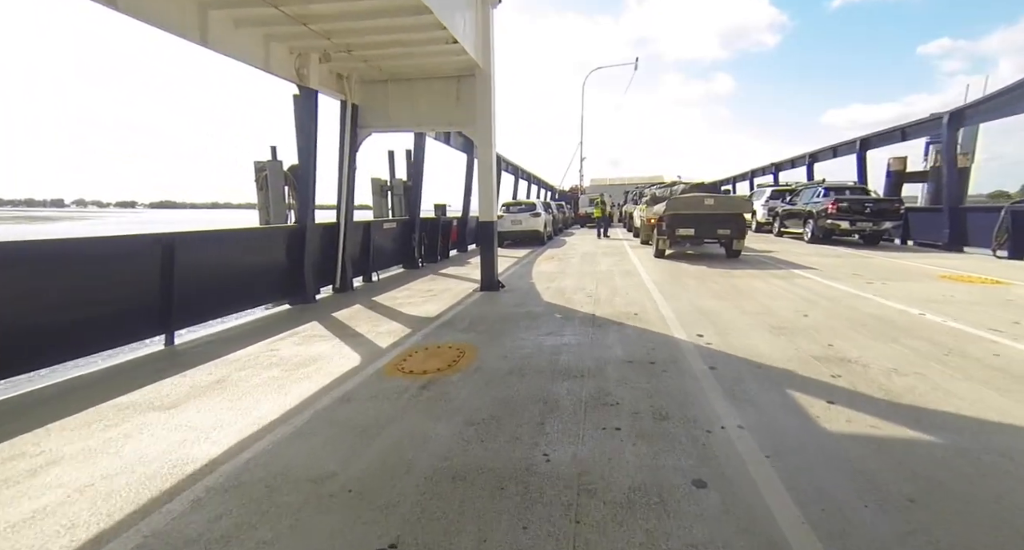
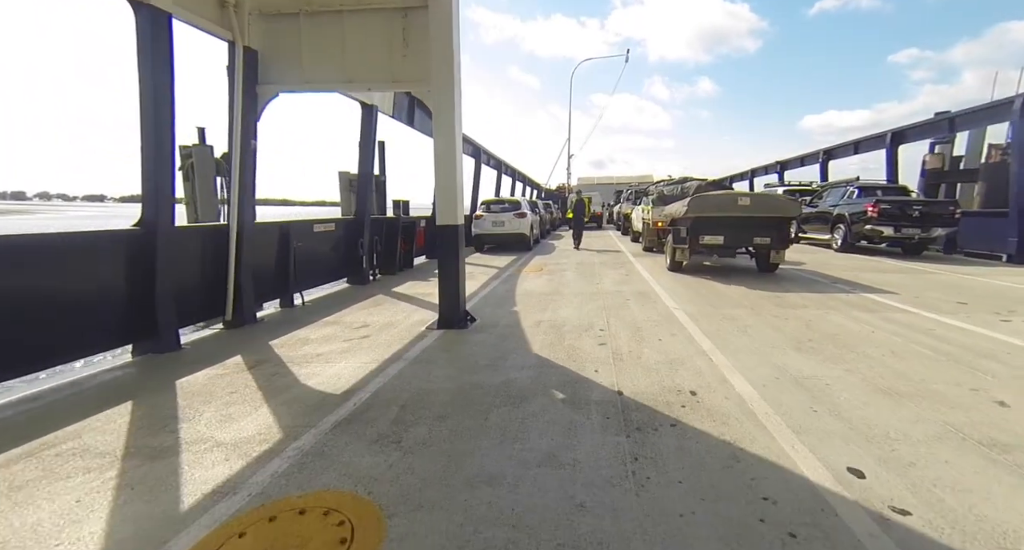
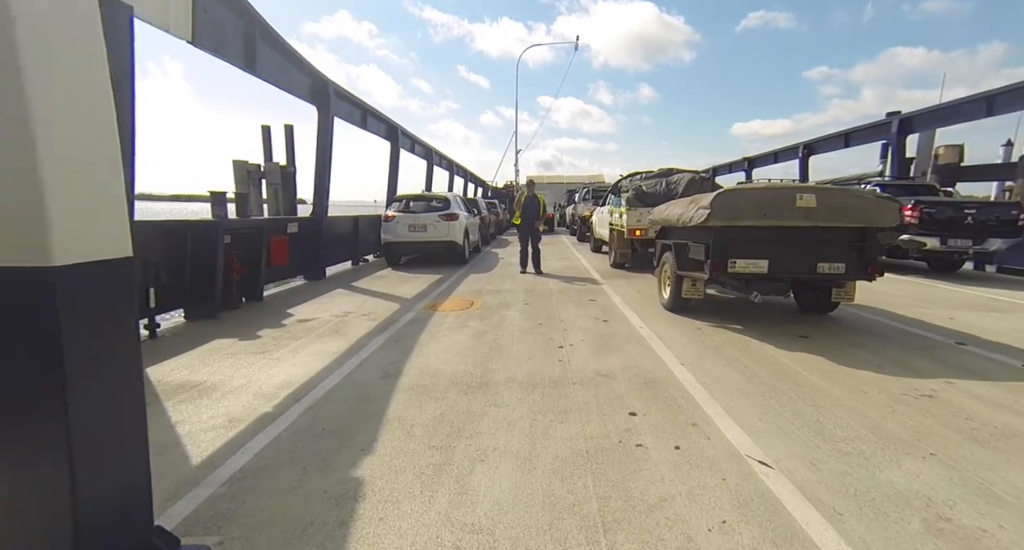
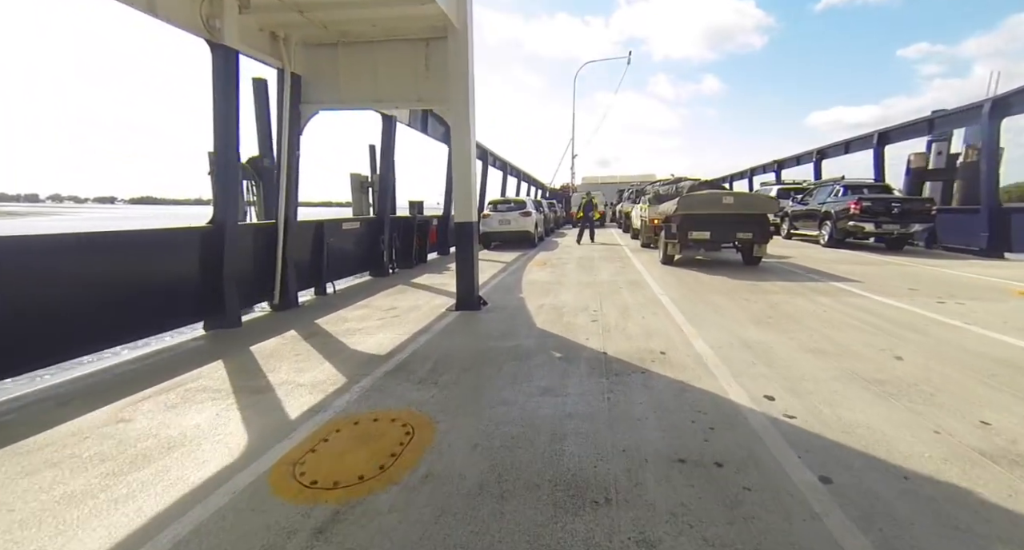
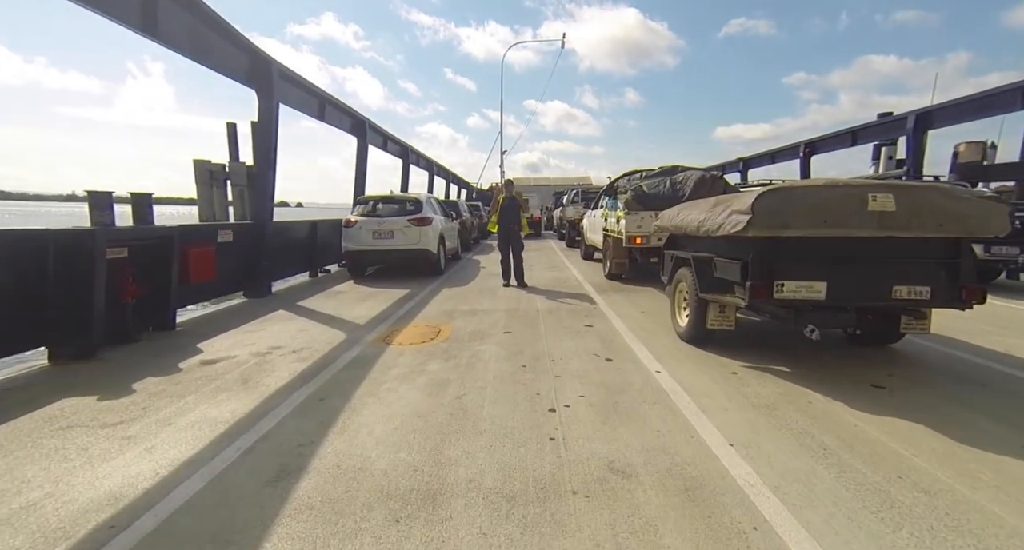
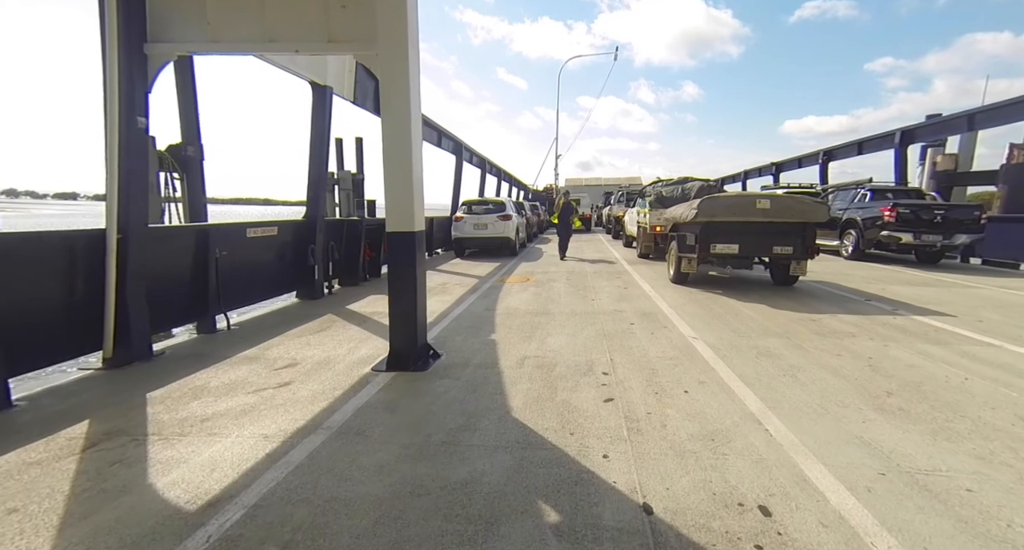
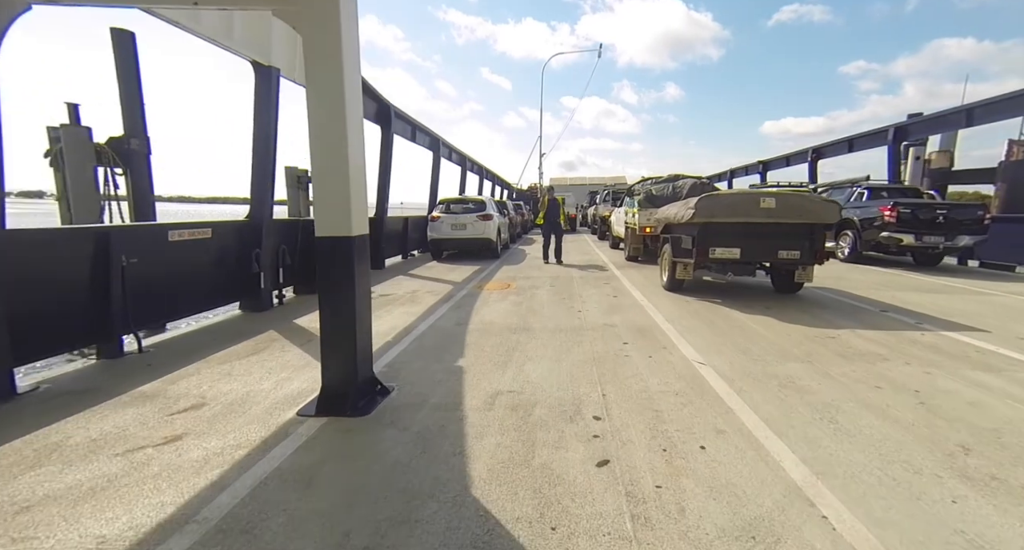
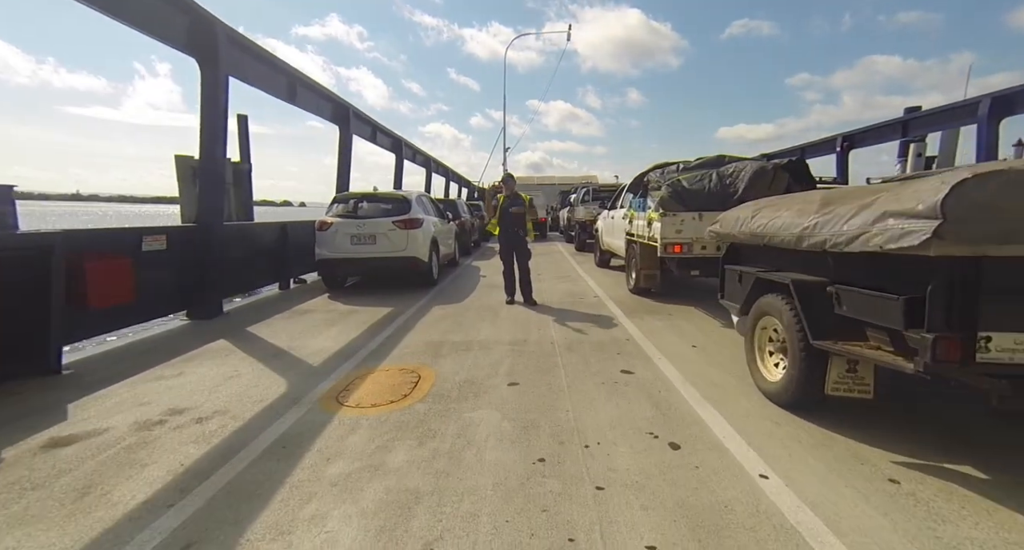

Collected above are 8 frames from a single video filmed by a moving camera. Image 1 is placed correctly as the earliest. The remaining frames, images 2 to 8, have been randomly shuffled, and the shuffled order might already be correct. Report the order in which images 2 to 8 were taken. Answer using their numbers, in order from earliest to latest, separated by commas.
4, 2, 6, 7, 3, 5, 8
